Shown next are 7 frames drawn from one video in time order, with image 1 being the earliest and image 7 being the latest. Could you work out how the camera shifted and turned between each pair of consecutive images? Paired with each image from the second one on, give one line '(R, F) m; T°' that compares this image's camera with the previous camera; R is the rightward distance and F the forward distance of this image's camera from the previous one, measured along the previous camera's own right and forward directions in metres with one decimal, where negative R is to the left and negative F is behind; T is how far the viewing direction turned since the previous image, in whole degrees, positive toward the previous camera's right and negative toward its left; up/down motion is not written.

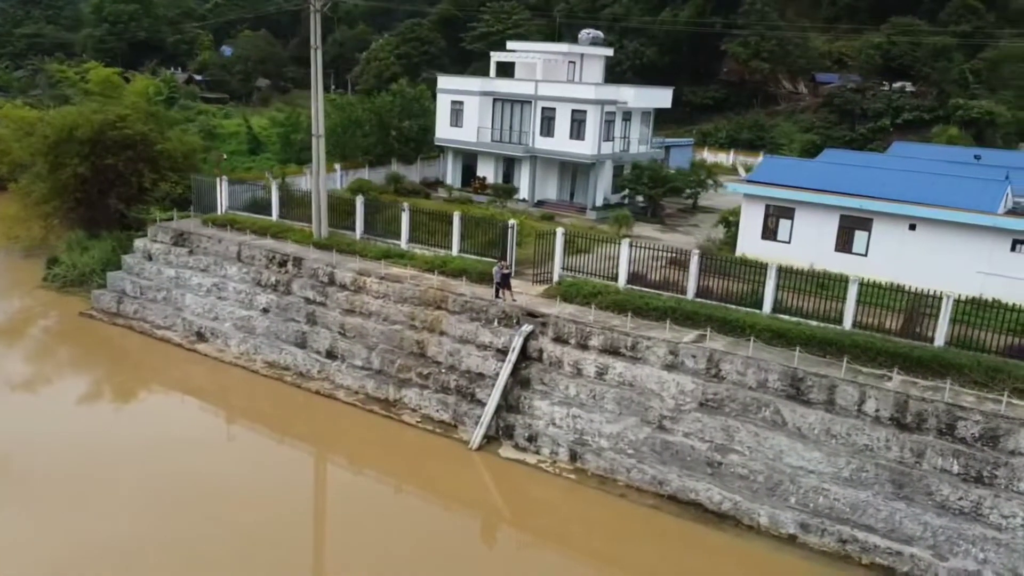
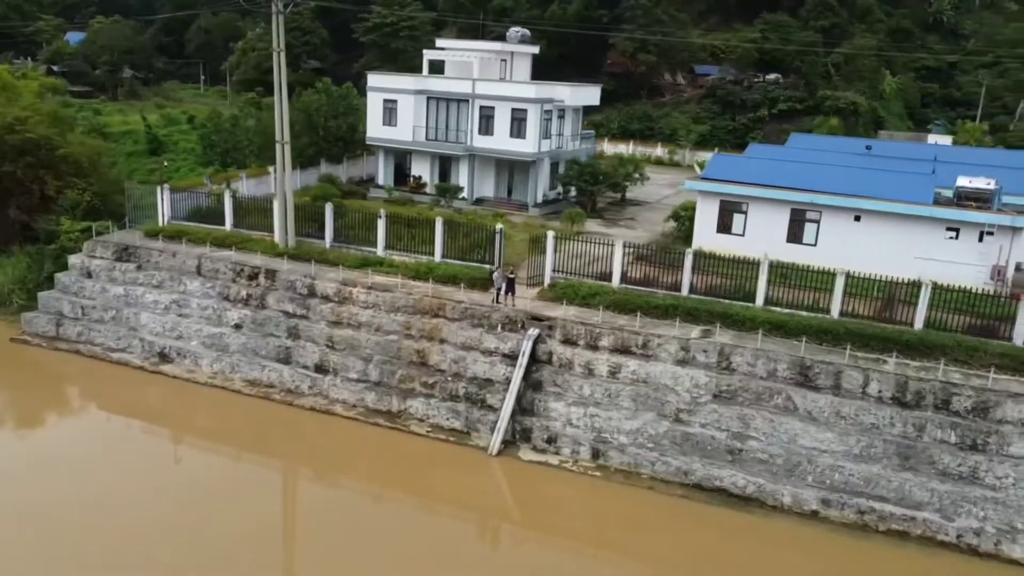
(-2.5, 0.0) m; +10°
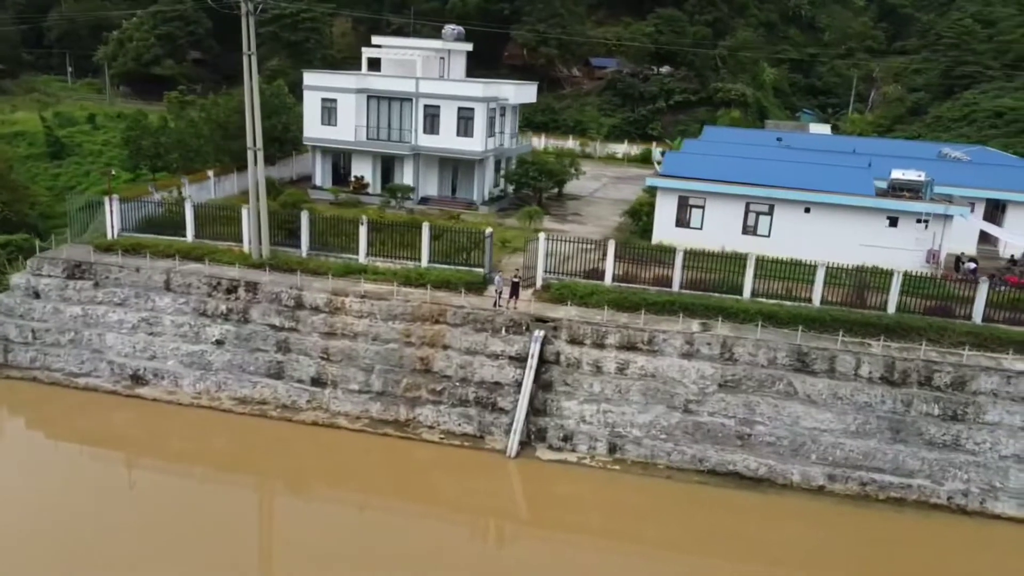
(-2.4, 0.0) m; +9°
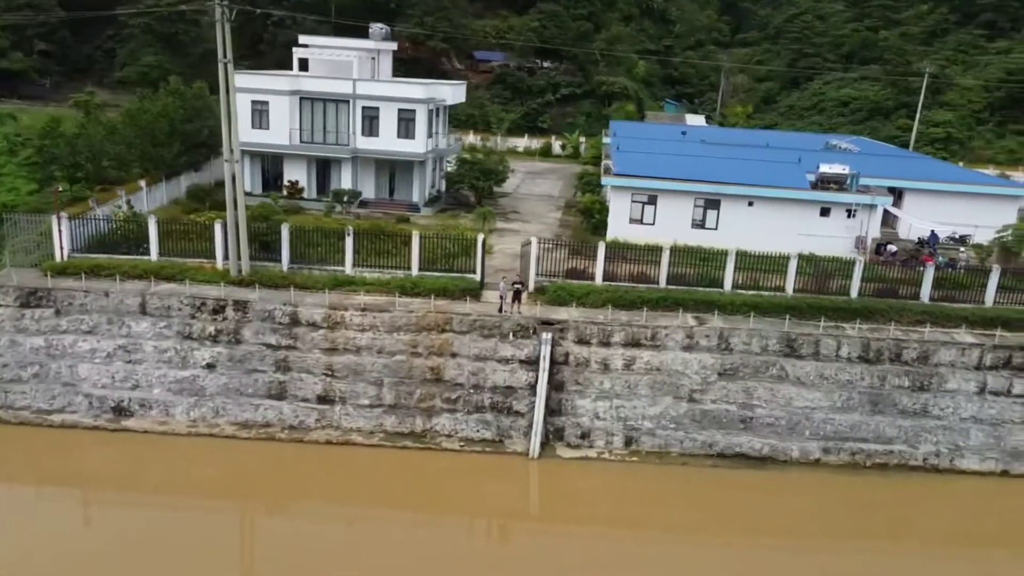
(-2.8, 0.0) m; +11°
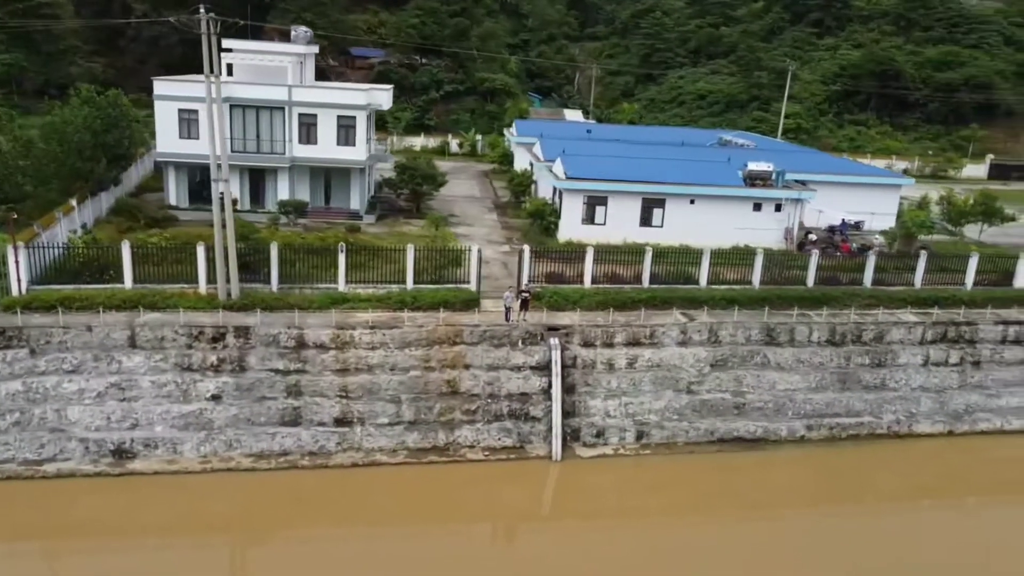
(-3.1, 0.0) m; +11°
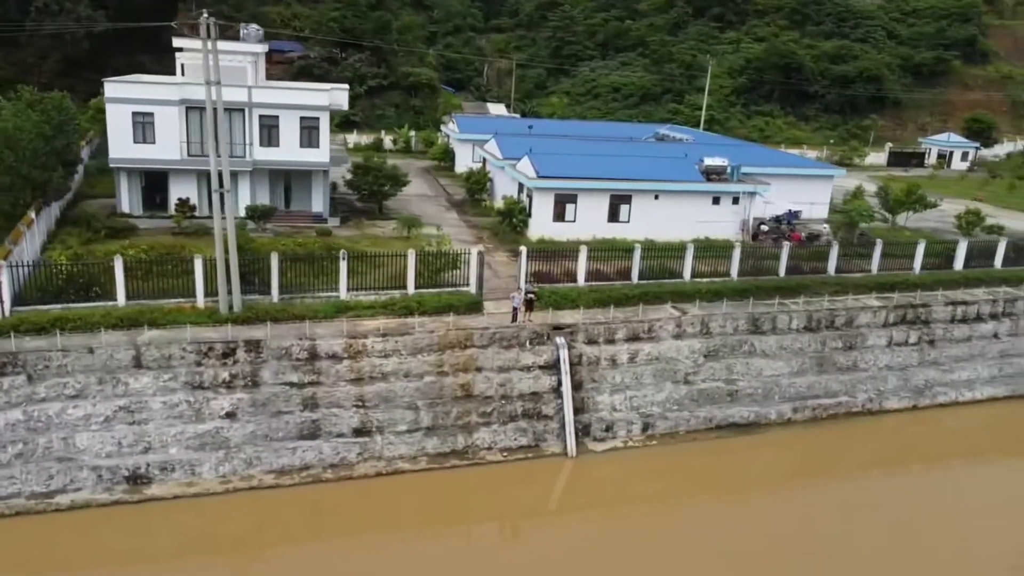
(-2.1, -0.1) m; +7°
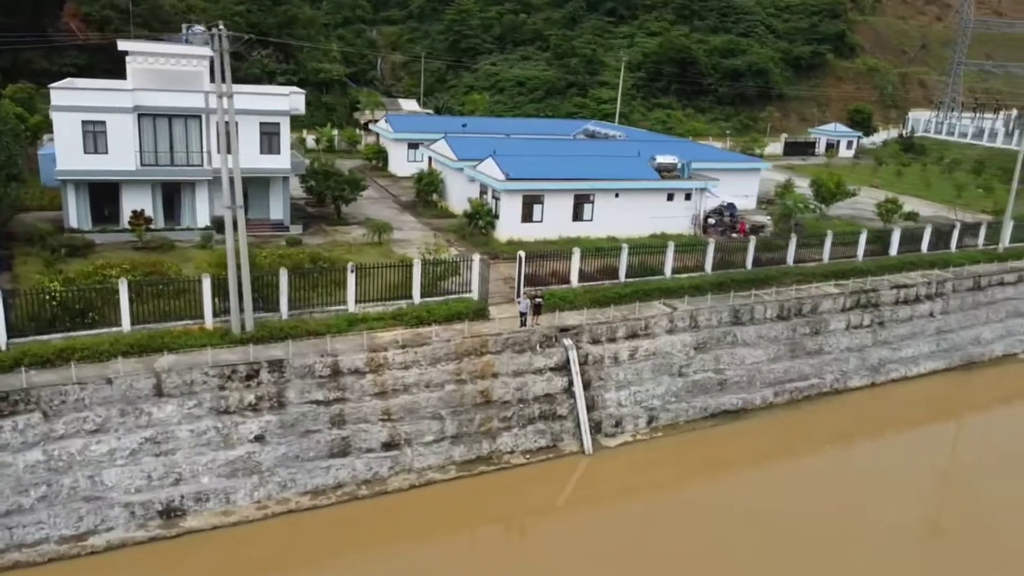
(-2.5, -0.1) m; +9°
